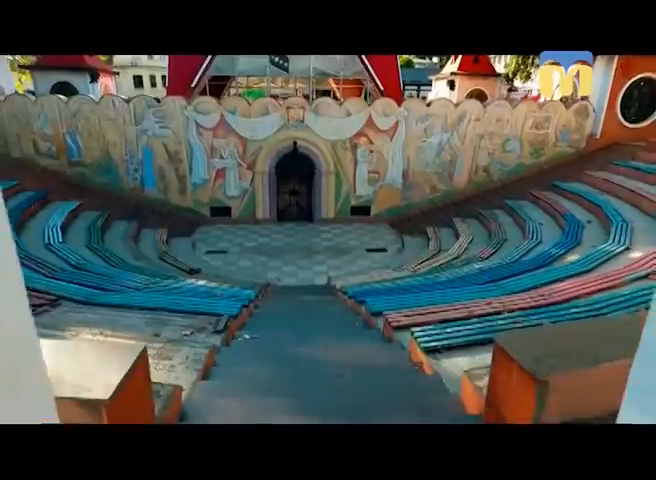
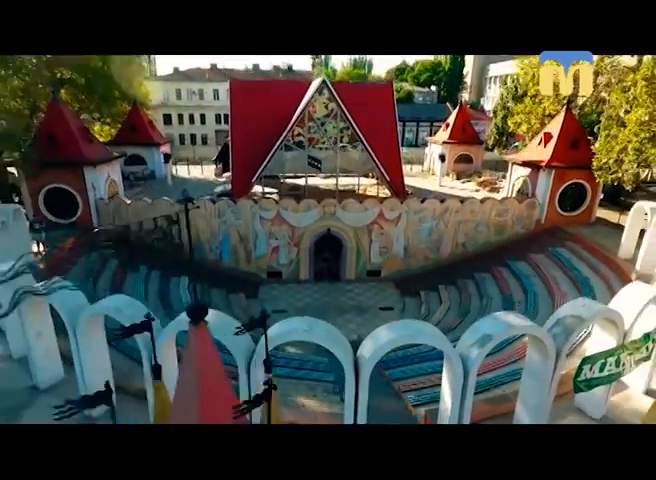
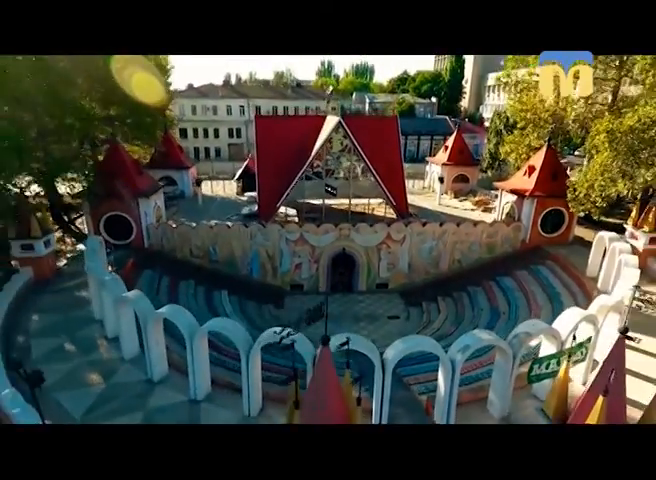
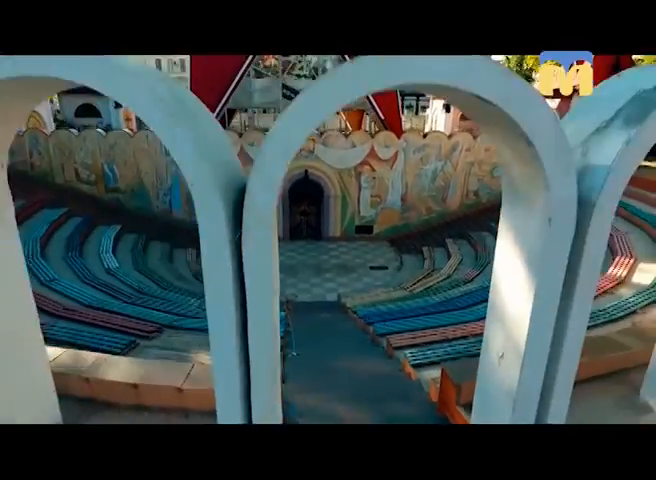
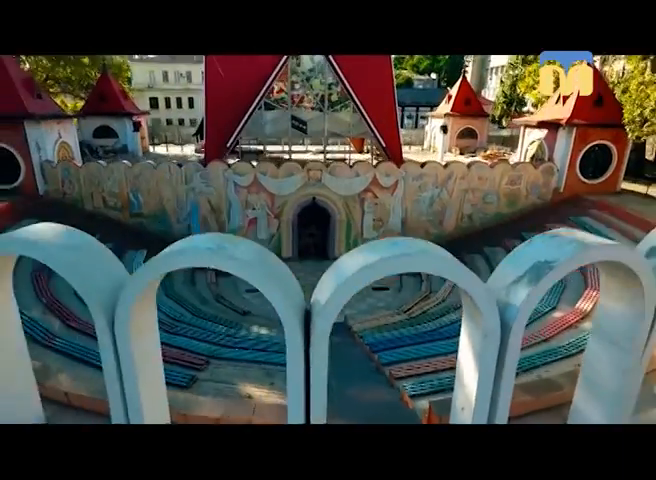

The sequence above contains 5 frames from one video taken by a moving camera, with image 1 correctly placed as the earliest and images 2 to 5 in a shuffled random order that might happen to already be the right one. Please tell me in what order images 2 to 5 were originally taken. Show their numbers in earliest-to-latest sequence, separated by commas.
4, 5, 2, 3
